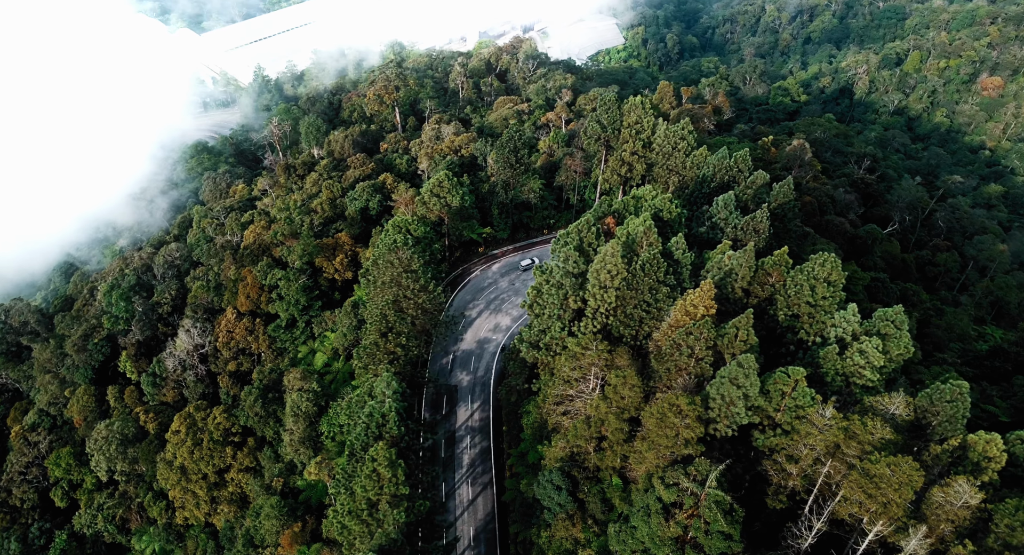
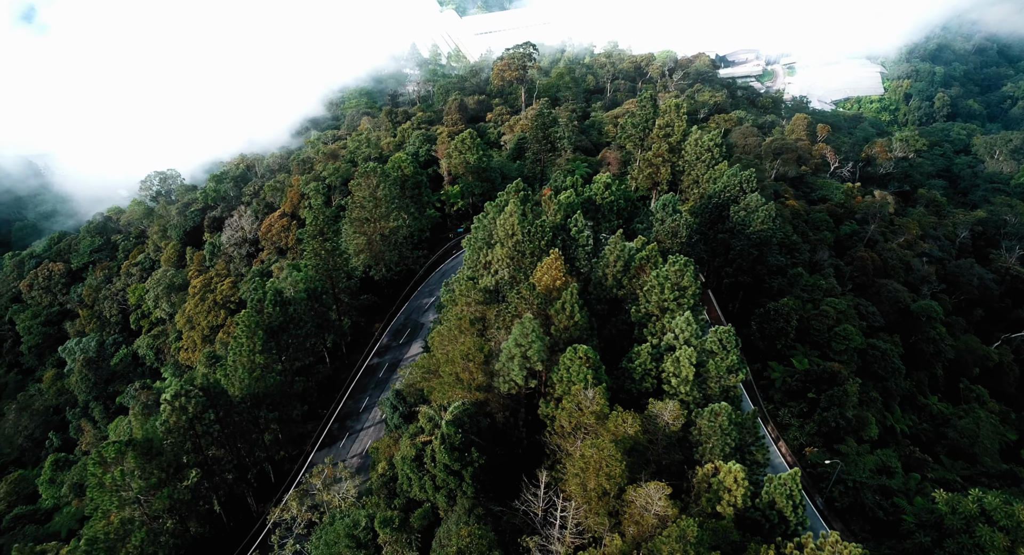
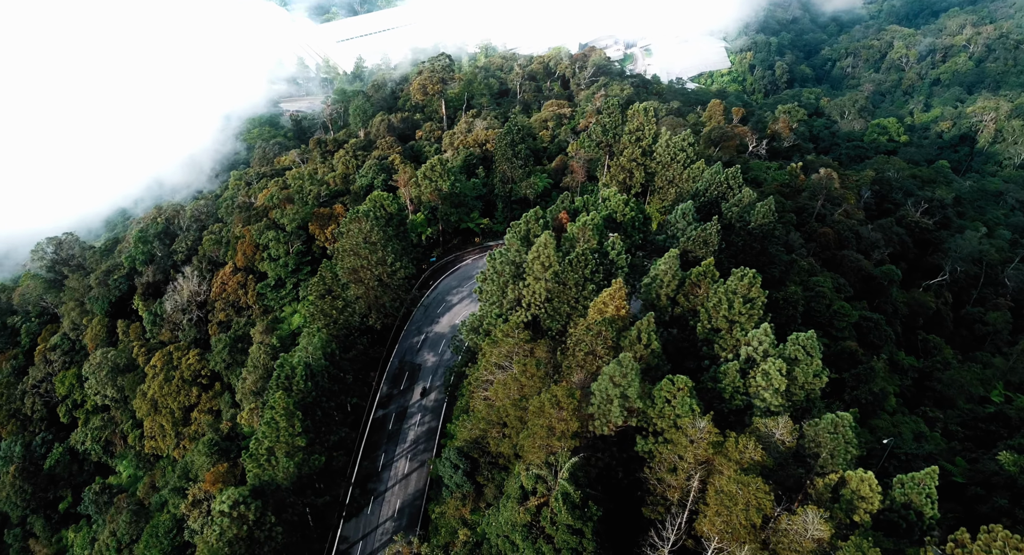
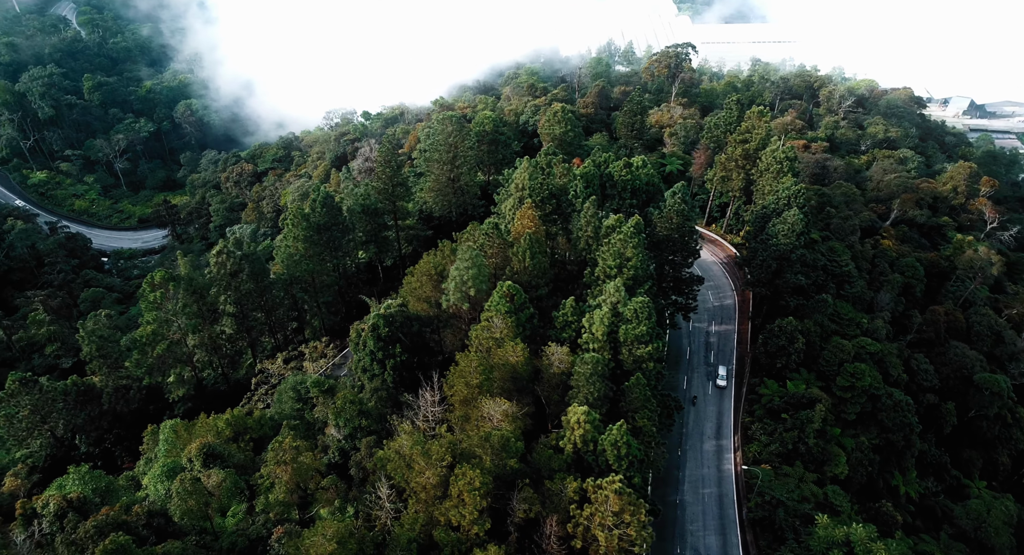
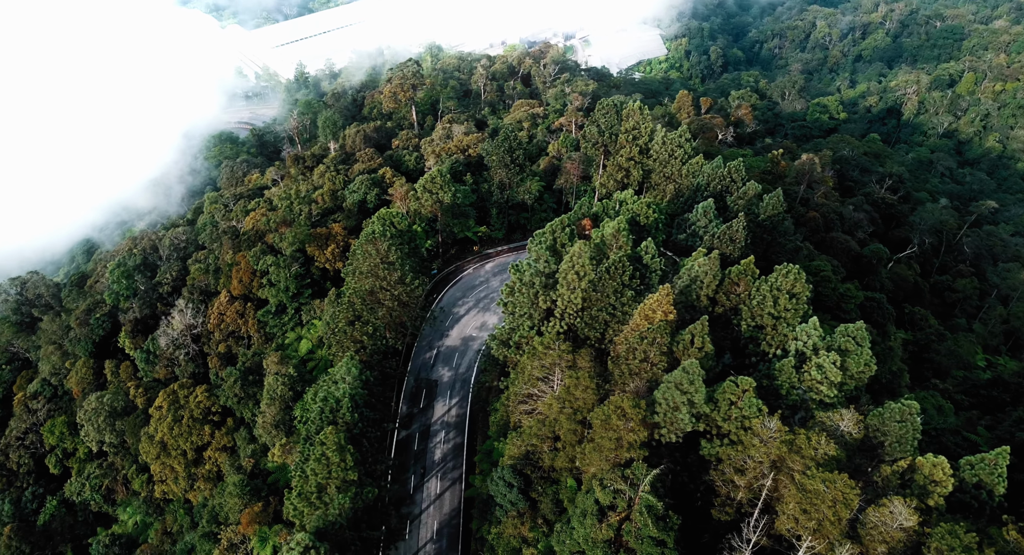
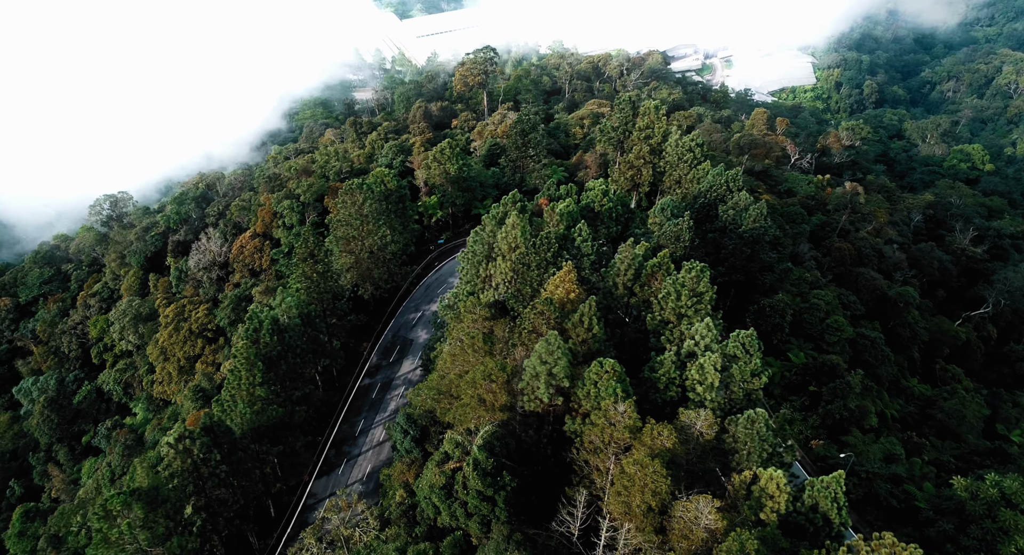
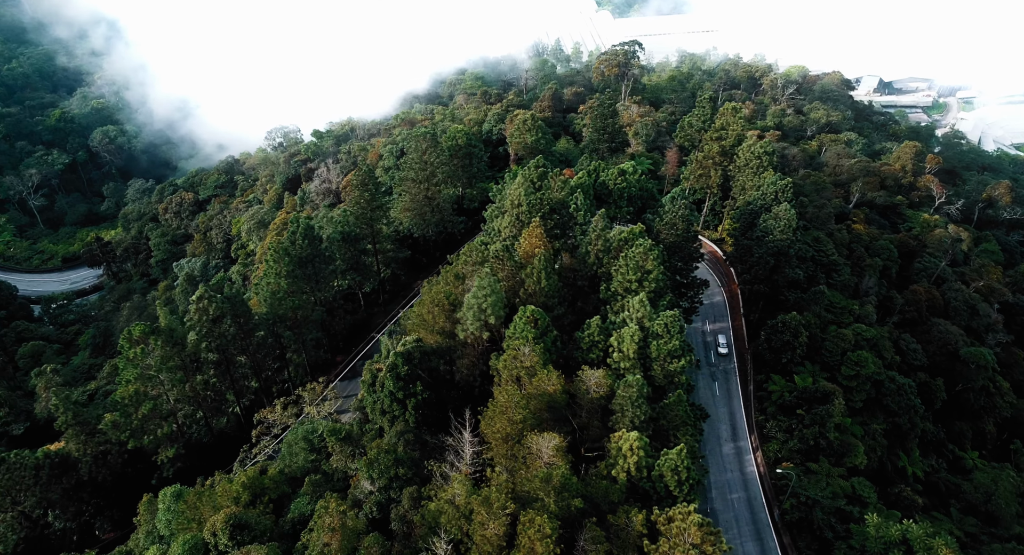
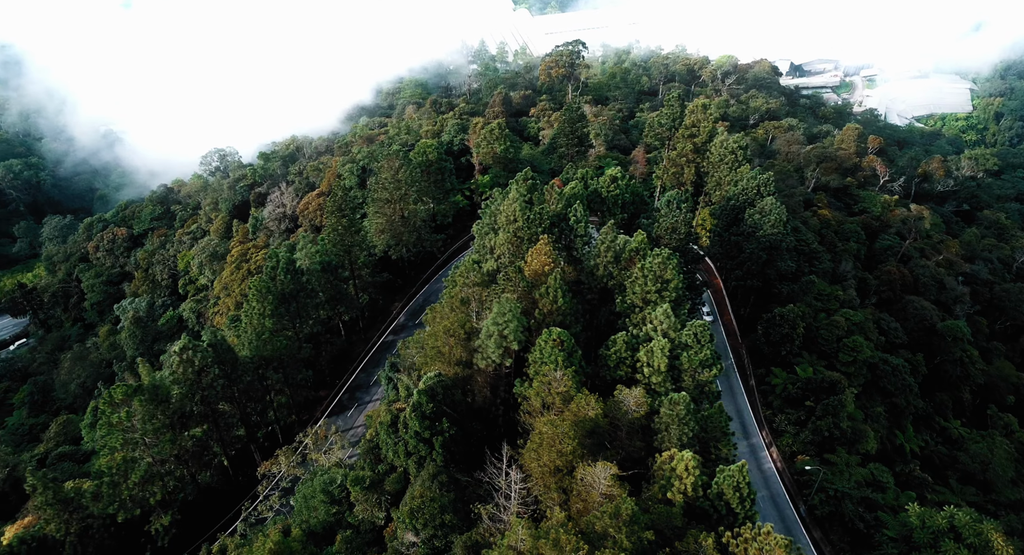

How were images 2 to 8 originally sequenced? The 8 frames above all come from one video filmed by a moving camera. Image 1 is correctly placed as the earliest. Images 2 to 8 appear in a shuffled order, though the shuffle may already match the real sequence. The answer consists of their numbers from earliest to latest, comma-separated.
5, 3, 6, 2, 8, 7, 4
